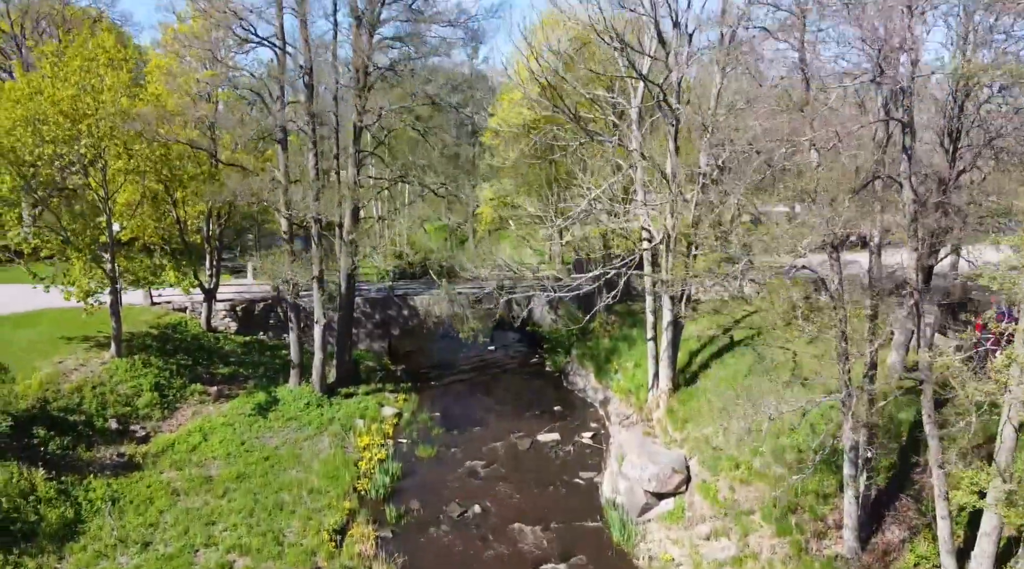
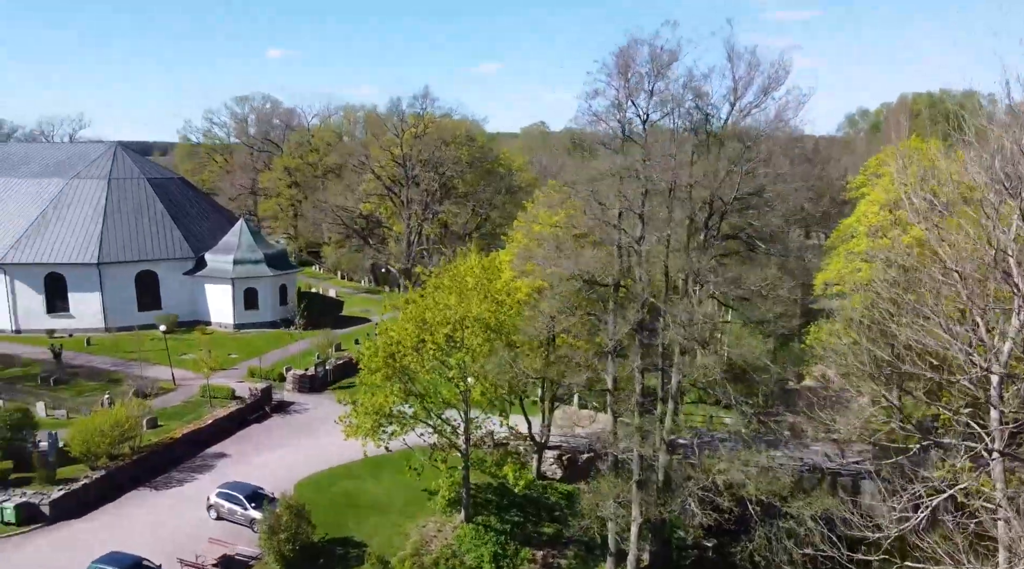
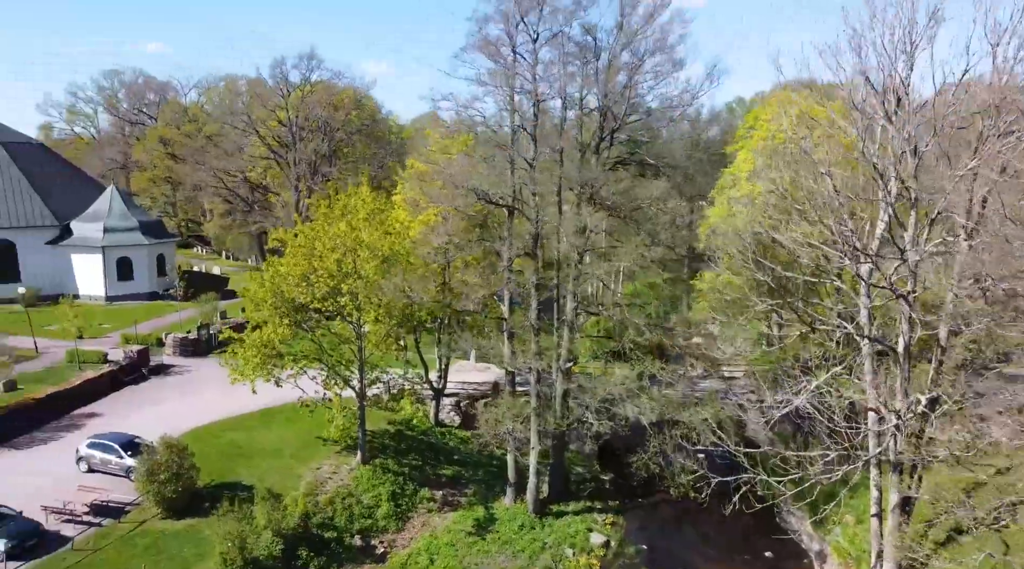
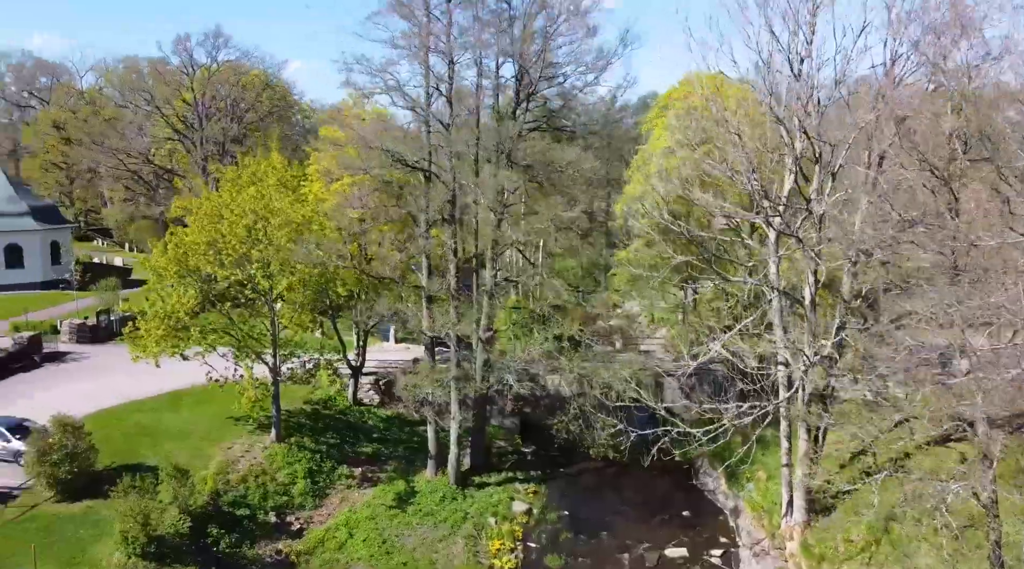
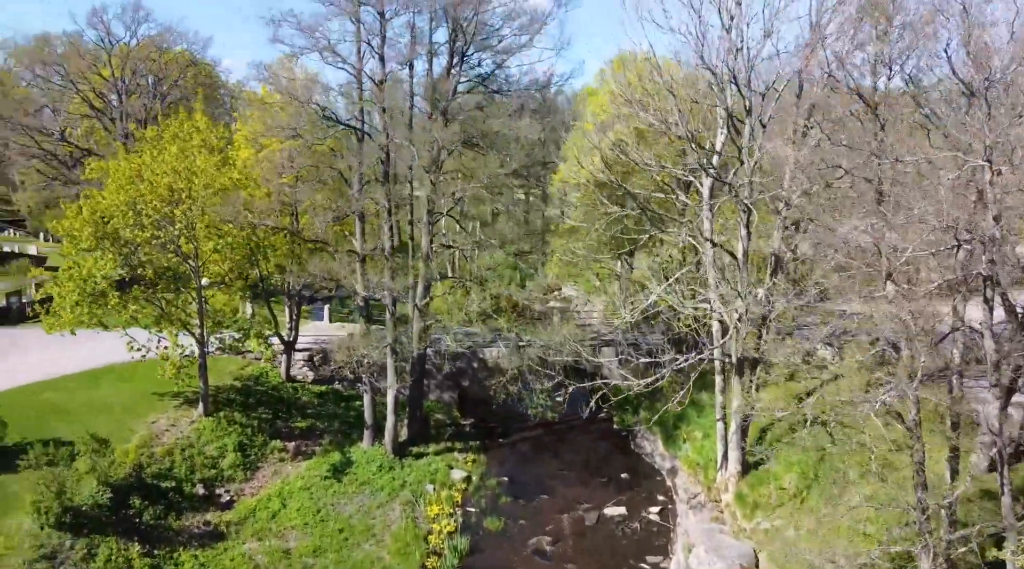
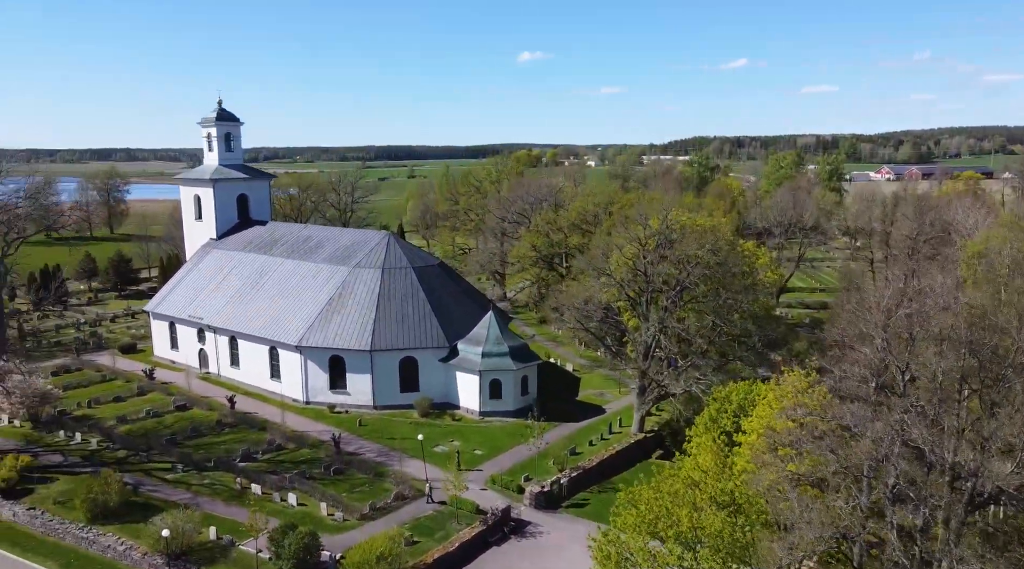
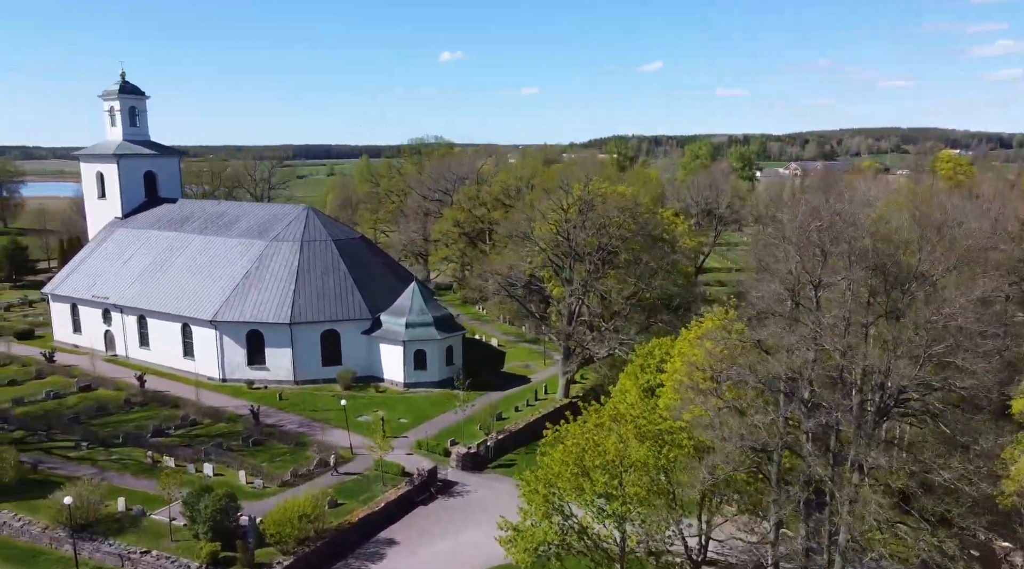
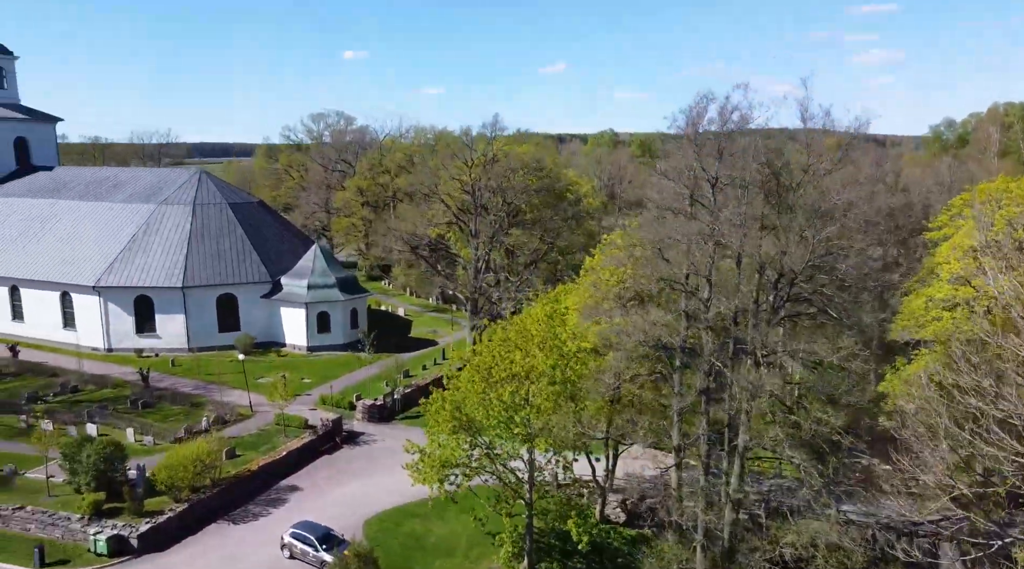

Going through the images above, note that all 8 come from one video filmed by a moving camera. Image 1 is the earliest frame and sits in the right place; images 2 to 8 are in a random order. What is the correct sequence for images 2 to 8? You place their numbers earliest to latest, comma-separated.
5, 4, 3, 2, 8, 7, 6
